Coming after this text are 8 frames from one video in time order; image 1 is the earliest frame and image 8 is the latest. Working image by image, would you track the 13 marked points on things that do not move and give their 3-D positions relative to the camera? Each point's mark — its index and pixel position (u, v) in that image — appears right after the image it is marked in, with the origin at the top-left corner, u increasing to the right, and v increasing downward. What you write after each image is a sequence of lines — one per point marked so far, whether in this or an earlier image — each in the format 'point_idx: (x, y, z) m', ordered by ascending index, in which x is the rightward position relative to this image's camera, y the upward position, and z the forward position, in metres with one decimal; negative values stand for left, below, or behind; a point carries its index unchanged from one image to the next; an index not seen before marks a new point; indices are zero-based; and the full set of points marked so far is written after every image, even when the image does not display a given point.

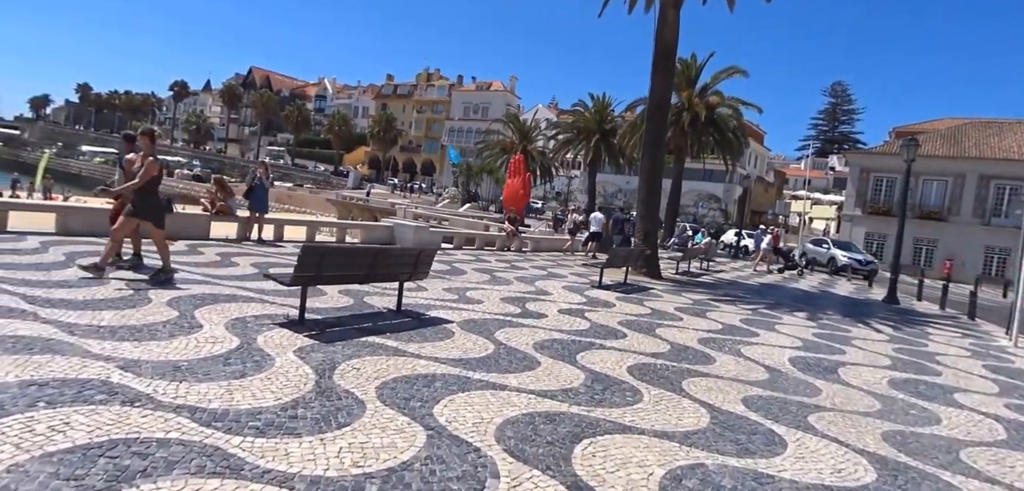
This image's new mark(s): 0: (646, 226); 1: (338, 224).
0: (+3.6, +0.5, +17.2) m
1: (-4.3, +0.5, +15.7) m
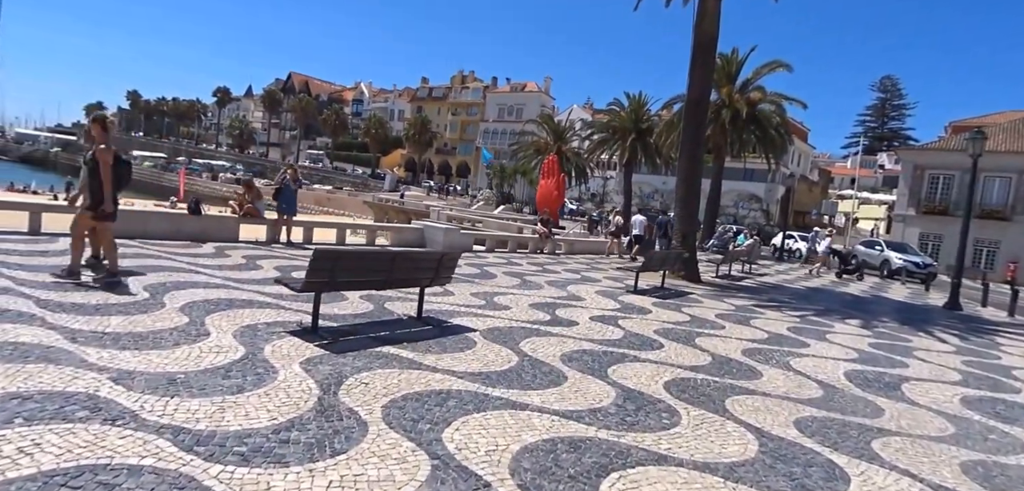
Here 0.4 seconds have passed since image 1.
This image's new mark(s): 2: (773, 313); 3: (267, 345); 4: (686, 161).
0: (+4.4, +0.5, +16.5) m
1: (-3.5, +0.5, +15.5) m
2: (+4.8, -1.2, +11.7) m
3: (-2.1, -0.9, +5.5) m
4: (+4.5, +2.2, +16.5) m
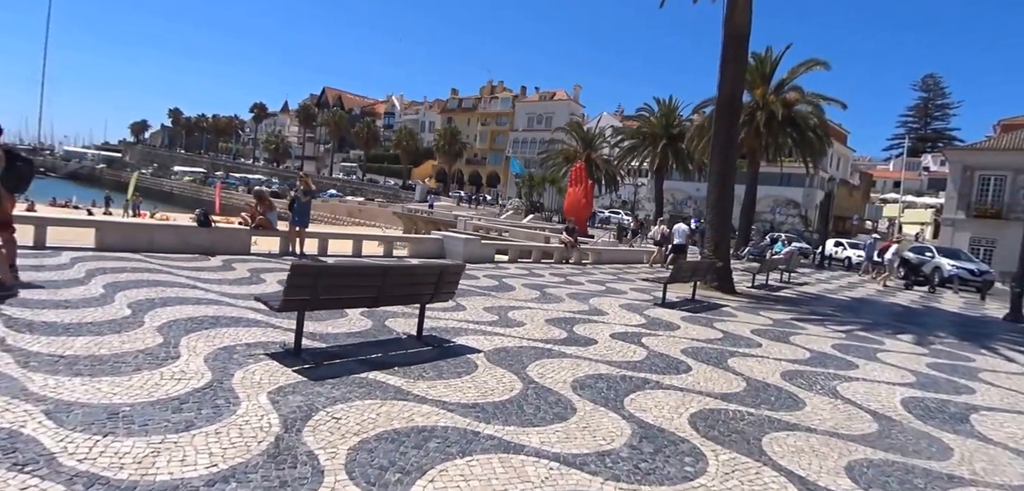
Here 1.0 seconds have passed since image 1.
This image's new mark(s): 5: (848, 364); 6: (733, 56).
0: (+5.0, +0.3, +15.6) m
1: (-3.0, +0.2, +15.0) m
2: (+5.1, -1.4, +10.7) m
3: (-2.1, -1.0, +4.9) m
4: (+5.1, +2.0, +15.6) m
5: (+4.2, -1.5, +7.9) m
6: (+5.4, +4.5, +15.5) m
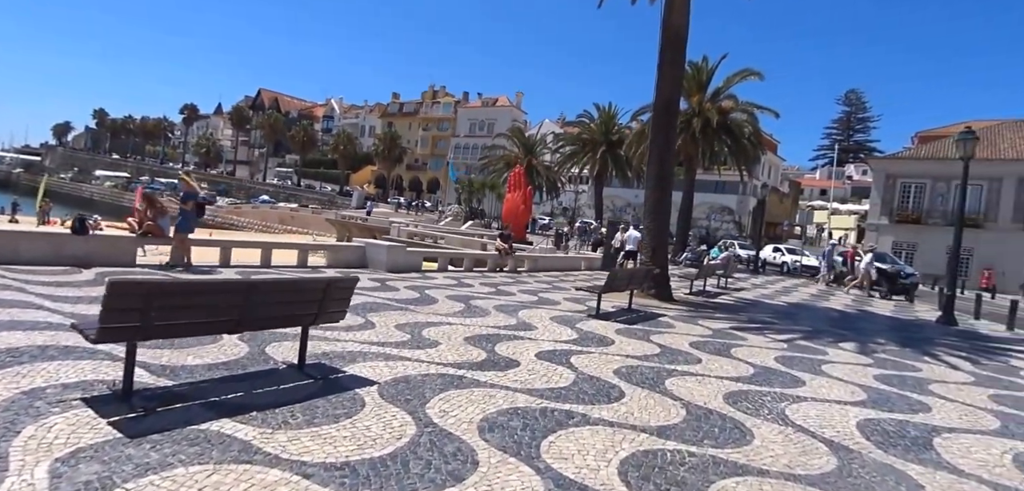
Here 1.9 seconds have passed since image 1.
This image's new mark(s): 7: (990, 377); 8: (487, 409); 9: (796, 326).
0: (+3.3, +0.1, +14.9) m
1: (-4.6, 0.0, +13.6) m
2: (+3.9, -1.5, +10.1) m
3: (-2.8, -1.0, +3.7) m
4: (+3.4, +1.9, +15.0) m
5: (+3.2, -1.5, +7.3) m
6: (+3.7, +4.4, +15.0) m
7: (+6.7, -1.8, +8.9) m
8: (-0.2, -1.2, +4.8) m
9: (+5.4, -1.5, +12.2) m
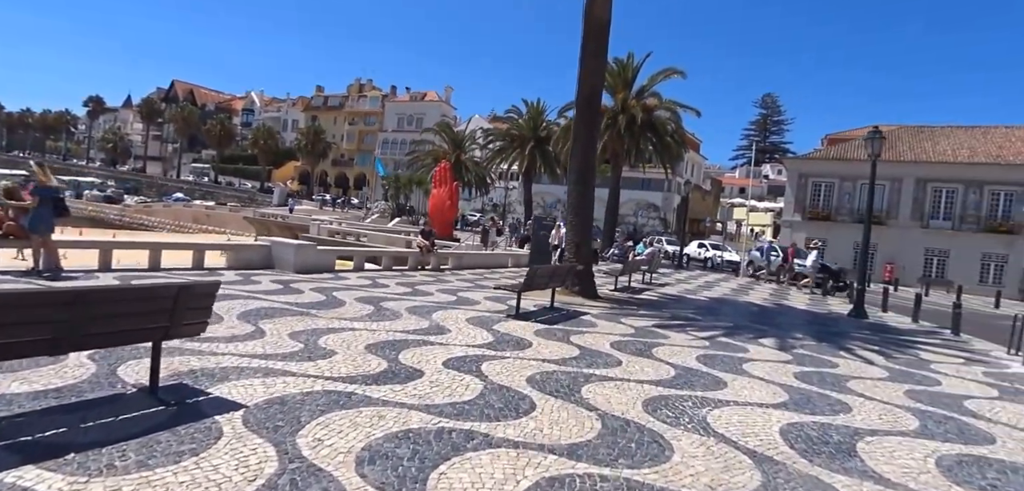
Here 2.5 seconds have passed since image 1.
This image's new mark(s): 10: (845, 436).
0: (+1.5, +0.2, +14.6) m
1: (-6.2, 0.0, +12.4) m
2: (+2.6, -1.4, +9.8) m
3: (-3.4, -1.1, +2.8) m
4: (+1.5, +1.9, +14.7) m
5: (+2.2, -1.5, +6.9) m
6: (+1.9, +4.5, +14.6) m
7: (+5.5, -1.7, +9.0) m
8: (-0.9, -1.2, +4.1) m
9: (+3.9, -1.4, +12.1) m
10: (+2.8, -1.6, +5.3) m
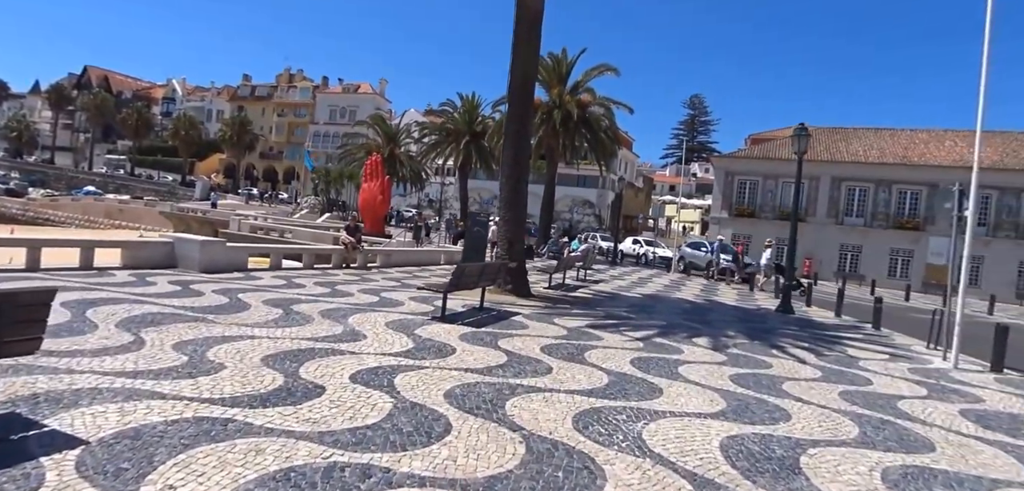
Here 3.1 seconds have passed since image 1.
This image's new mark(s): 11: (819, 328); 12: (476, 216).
0: (-0.1, +0.3, +14.0) m
1: (-7.5, +0.1, +11.1) m
2: (+1.5, -1.3, +9.4) m
3: (-3.8, -1.1, +1.8) m
4: (0.0, +2.0, +14.1) m
5: (+1.4, -1.5, +6.5) m
6: (+0.3, +4.6, +14.1) m
7: (+4.5, -1.7, +8.8) m
8: (-1.4, -1.2, +3.3) m
9: (+2.6, -1.4, +11.8) m
10: (+2.1, -1.6, +4.9) m
11: (+6.7, -1.8, +13.9) m
12: (-1.1, +0.9, +19.5) m
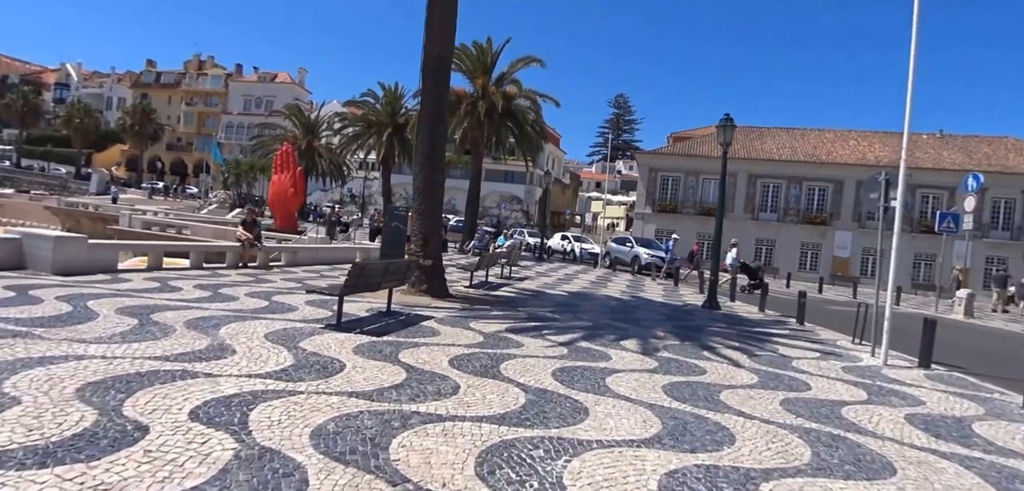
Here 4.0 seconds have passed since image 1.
0: (-1.8, +0.4, +12.8) m
1: (-8.9, +0.1, +9.1) m
2: (+0.3, -1.3, +8.4) m
3: (-4.1, -1.1, +0.3) m
4: (-1.8, +2.1, +12.9) m
5: (+0.5, -1.4, +5.5) m
6: (-1.5, +4.7, +12.9) m
7: (+3.3, -1.6, +8.2) m
8: (-1.9, -1.2, +2.1) m
9: (+1.1, -1.3, +10.9) m
10: (+1.4, -1.5, +4.0) m
11: (+4.9, -1.7, +13.4) m
12: (-3.4, +1.0, +18.2) m
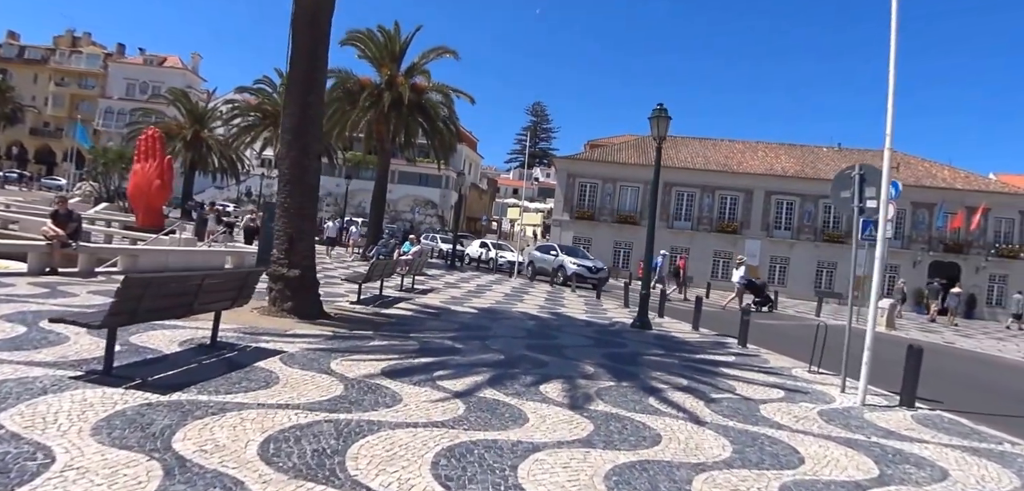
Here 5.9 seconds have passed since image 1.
0: (-3.5, +0.3, +9.9) m
1: (-10.0, +0.1, +5.3) m
2: (-0.9, -1.3, +5.8) m
3: (-4.1, -1.0, -2.8) m
4: (-3.4, +2.0, +10.0) m
5: (-0.2, -1.5, +3.0) m
6: (-3.1, +4.6, +10.1) m
7: (+2.2, -1.7, +6.0) m
8: (-2.2, -1.2, -0.8) m
9: (-0.4, -1.4, +8.4) m
10: (+0.8, -1.6, +1.6) m
11: (+3.1, -1.8, +11.4) m
12: (-5.8, +0.9, +15.1) m
